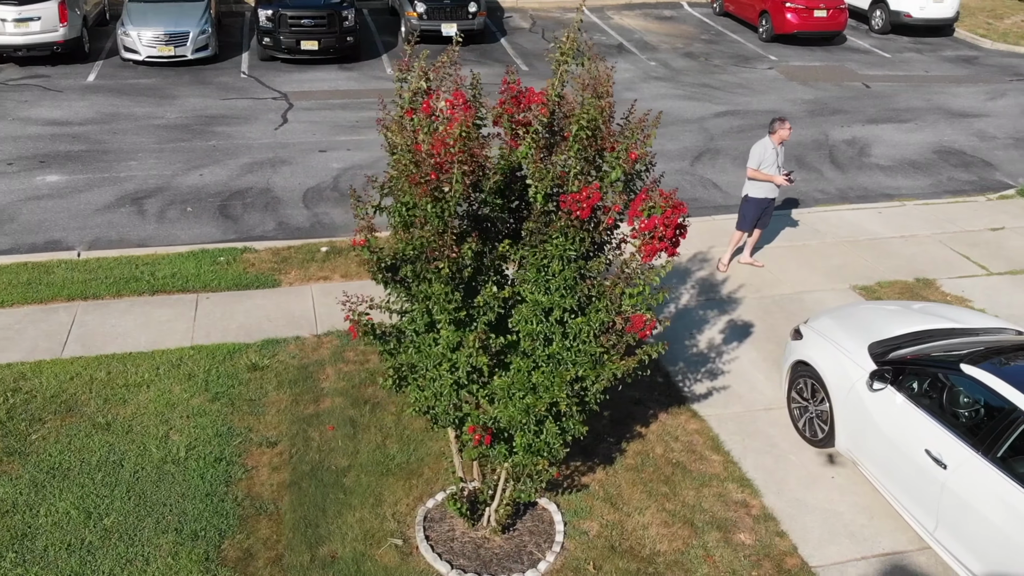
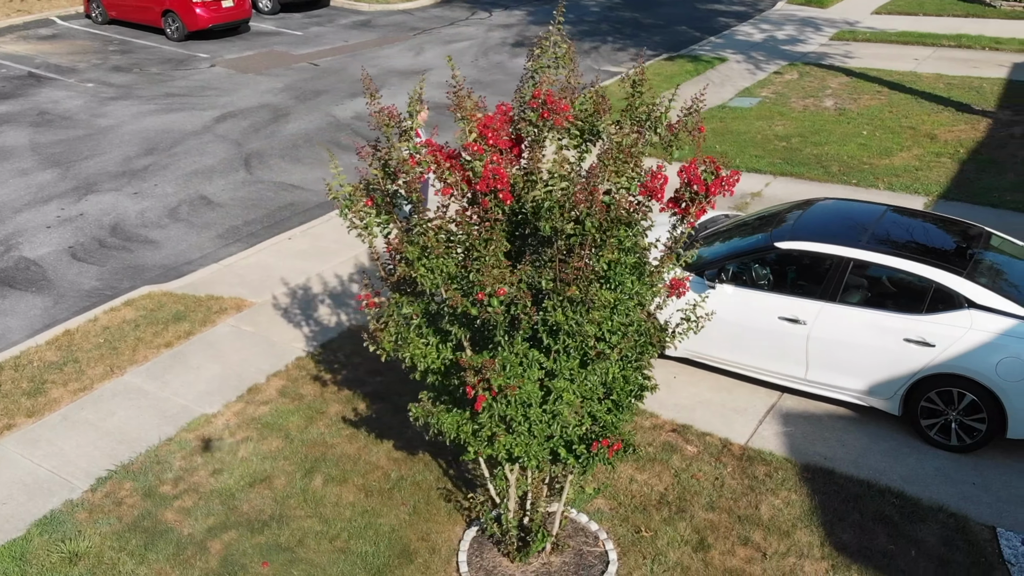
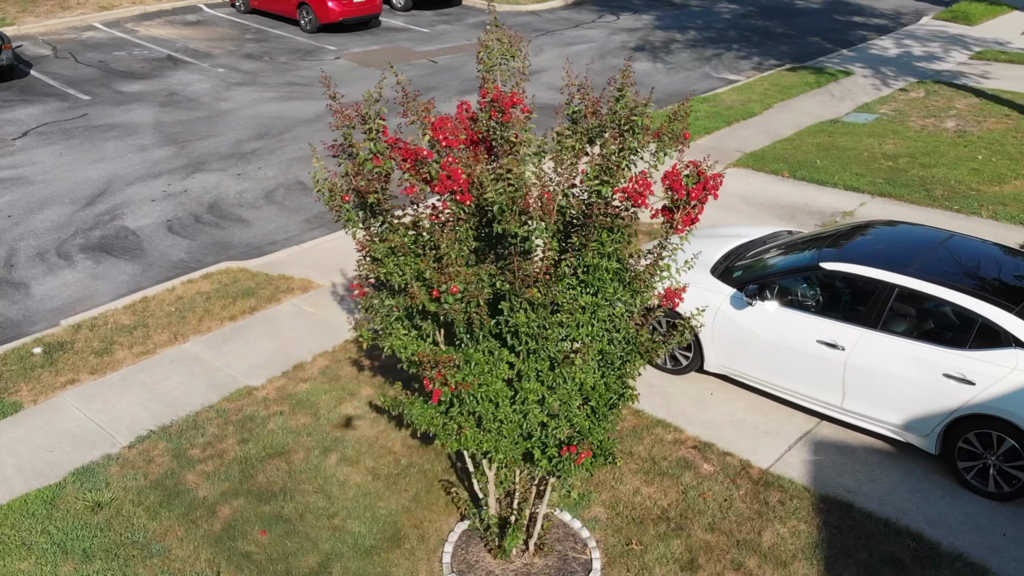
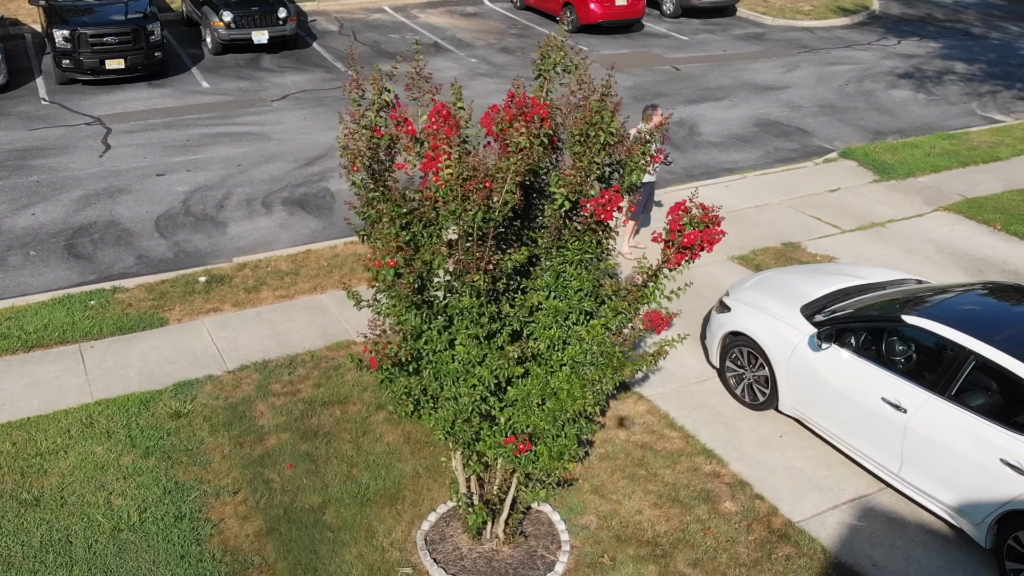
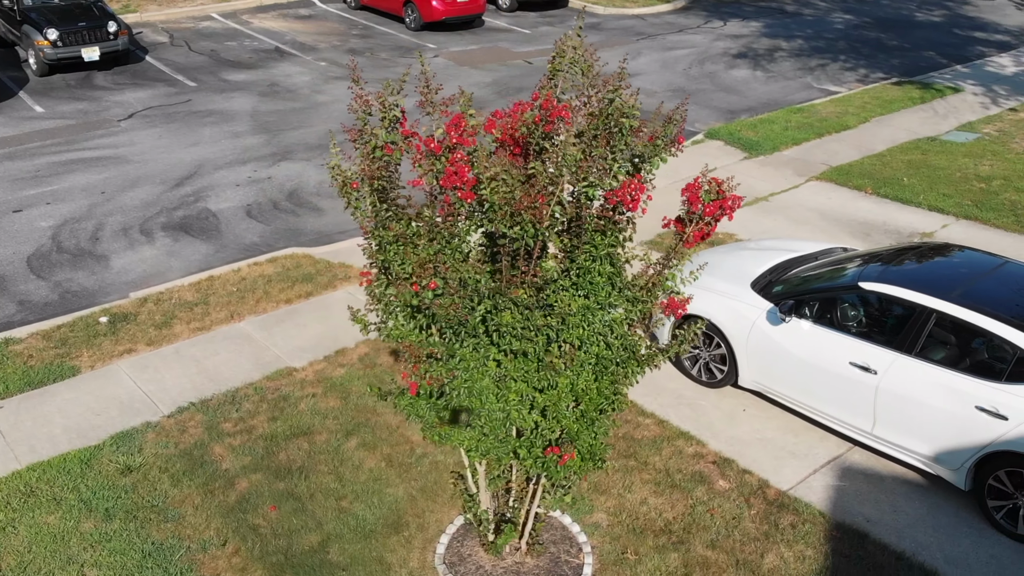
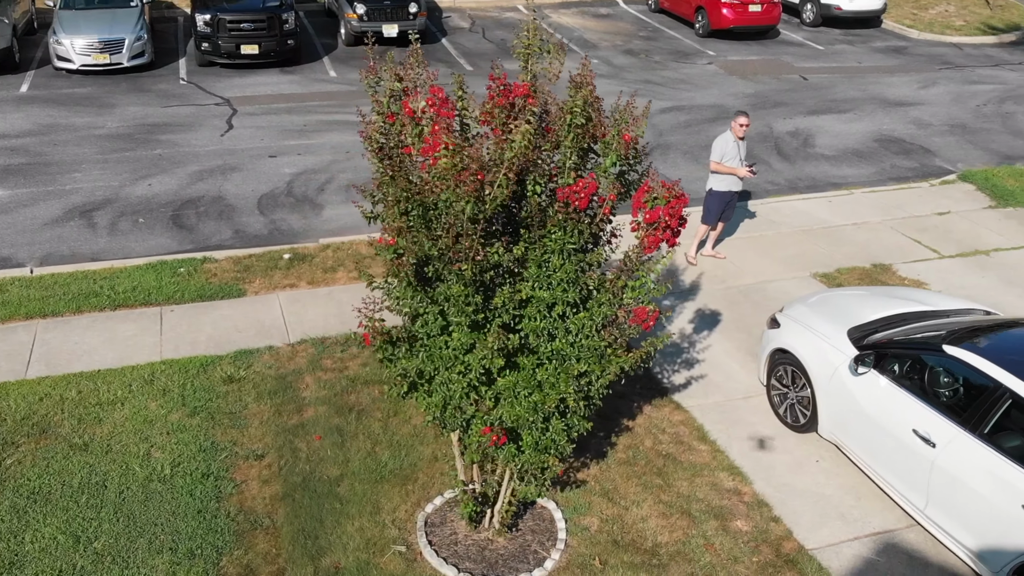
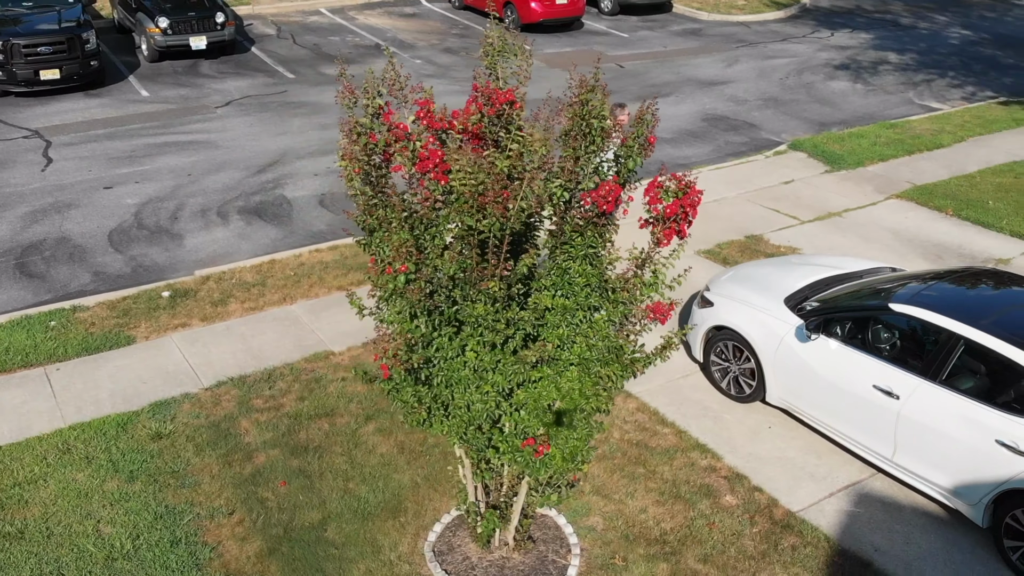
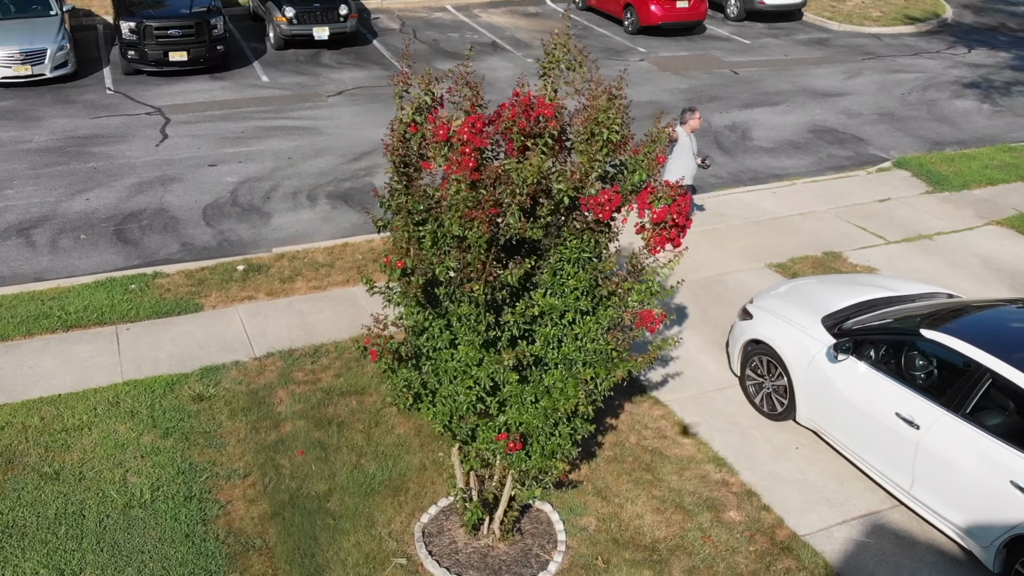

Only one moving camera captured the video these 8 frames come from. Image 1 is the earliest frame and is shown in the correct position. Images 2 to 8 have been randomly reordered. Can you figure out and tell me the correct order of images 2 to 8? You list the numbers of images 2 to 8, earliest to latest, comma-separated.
6, 8, 4, 7, 5, 3, 2
